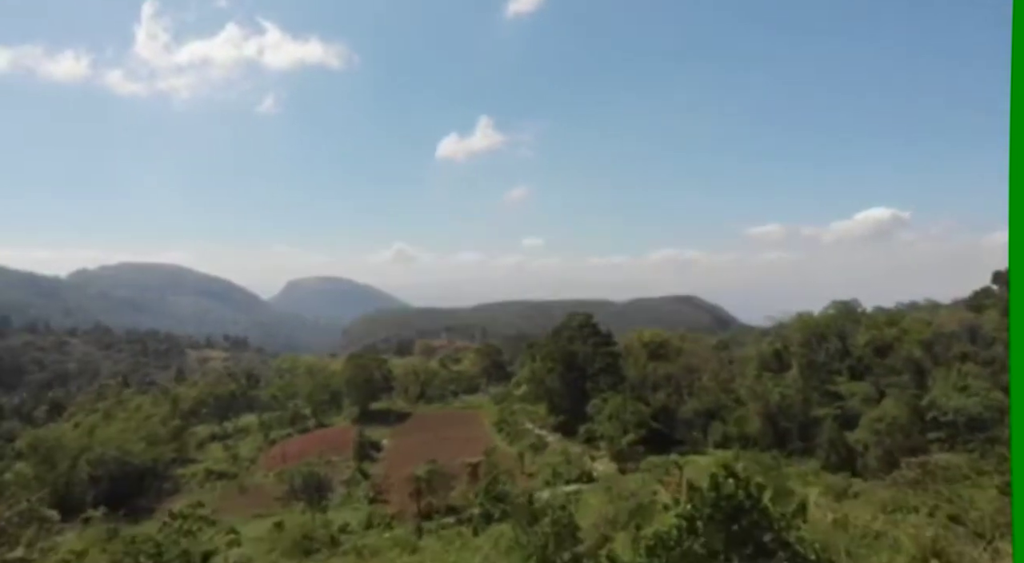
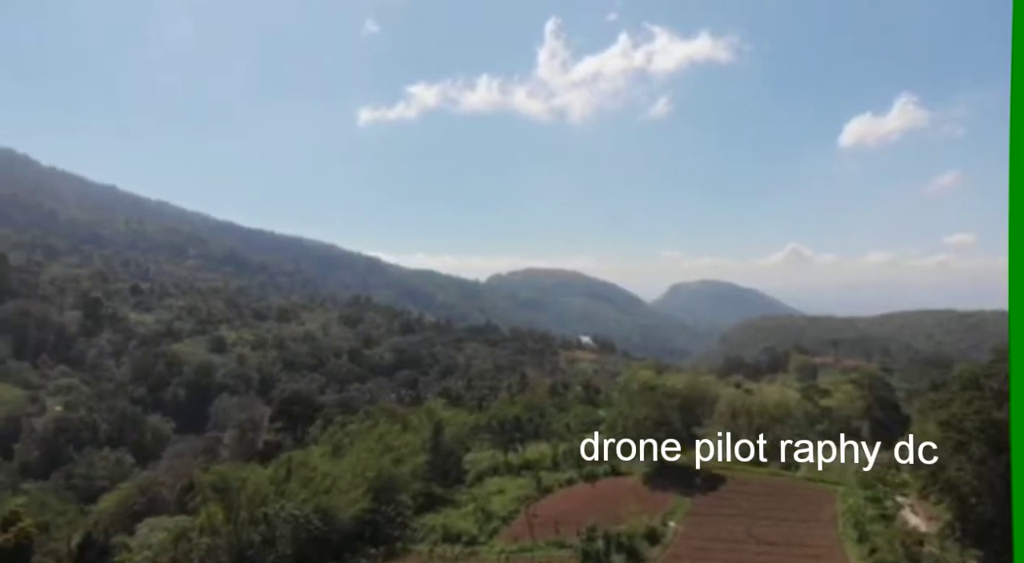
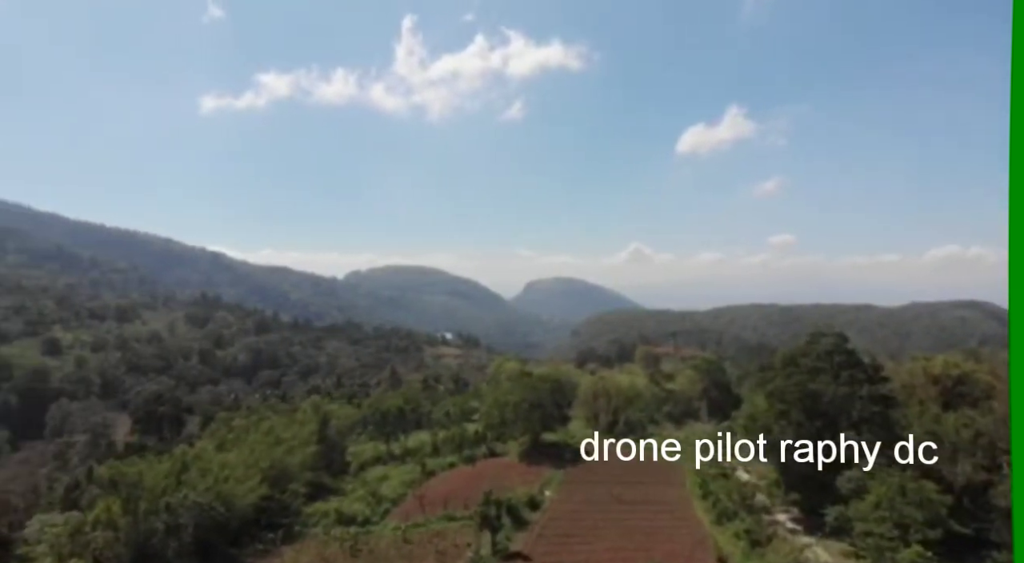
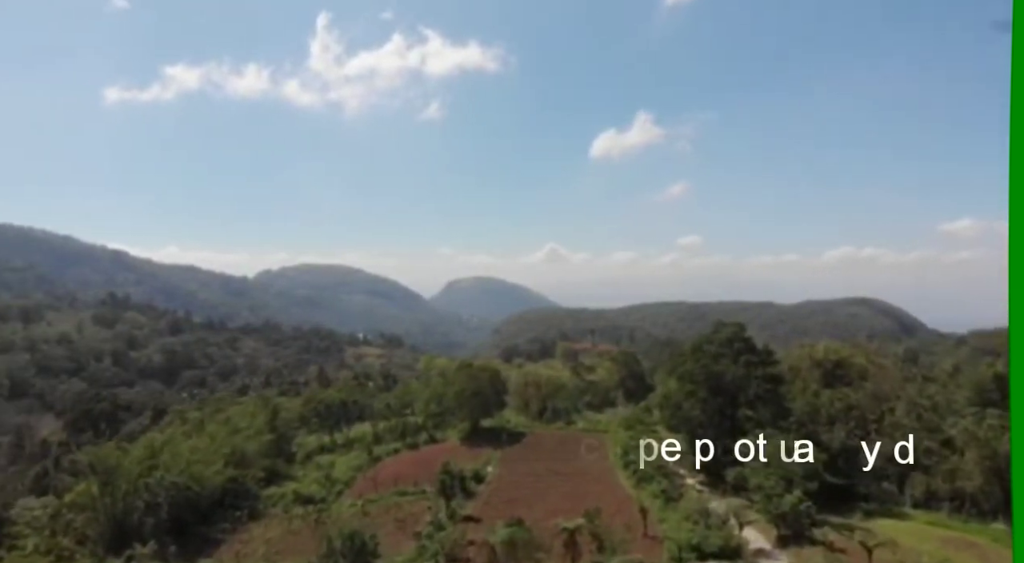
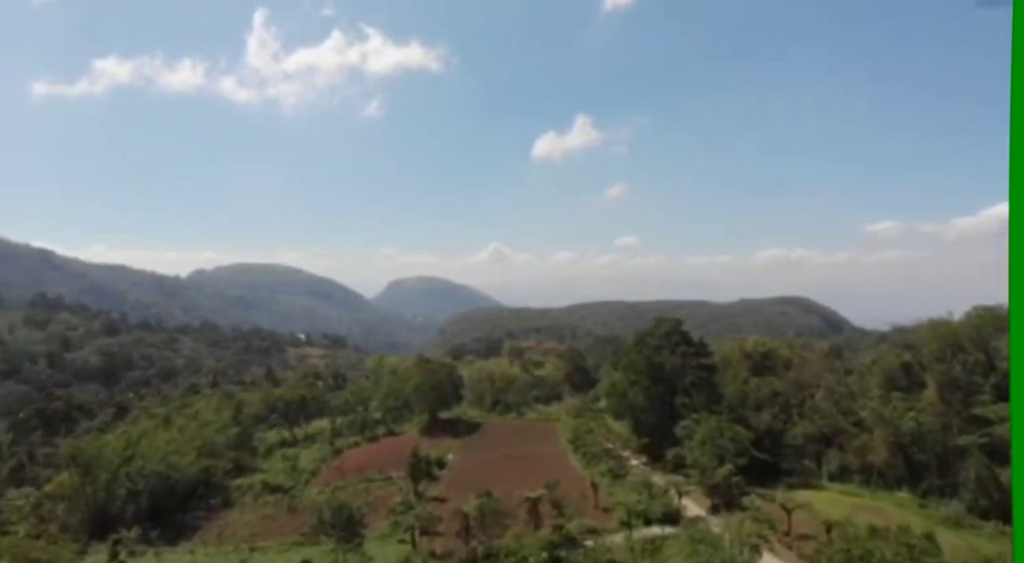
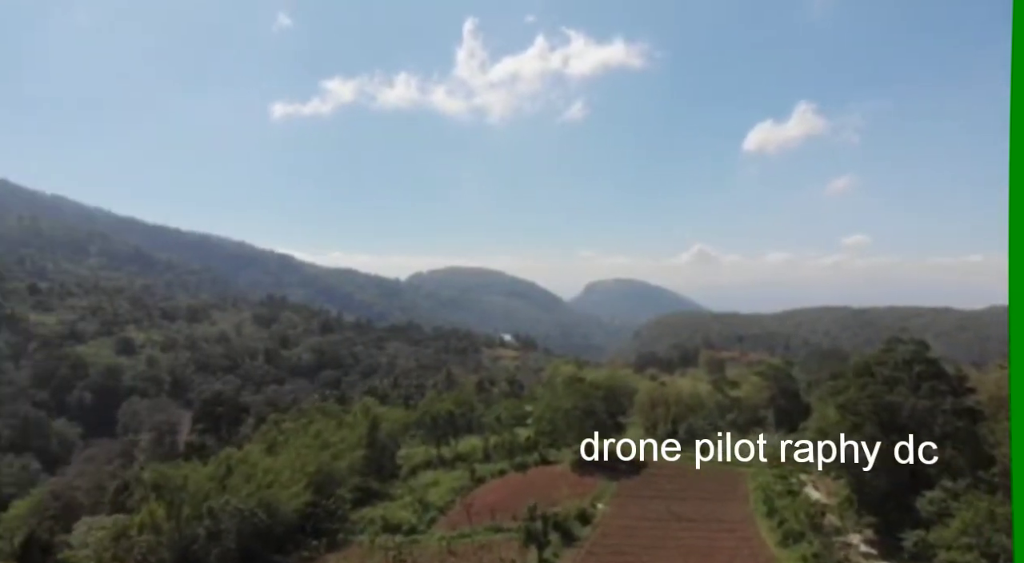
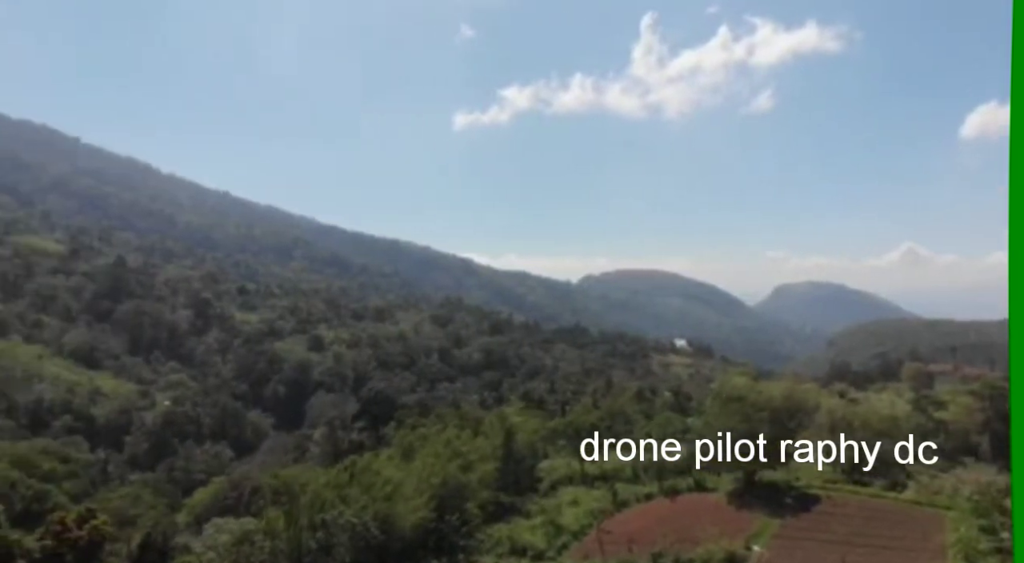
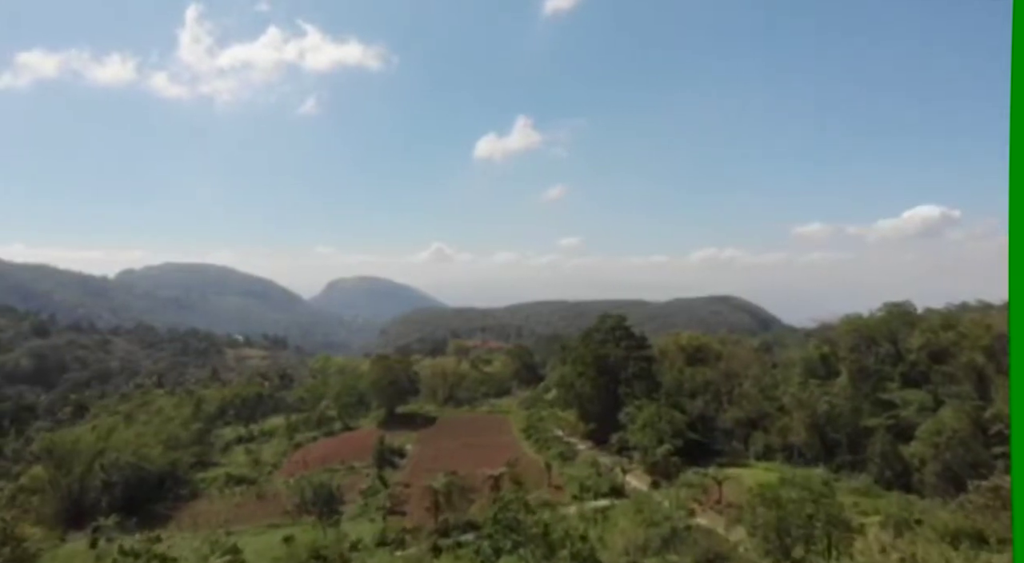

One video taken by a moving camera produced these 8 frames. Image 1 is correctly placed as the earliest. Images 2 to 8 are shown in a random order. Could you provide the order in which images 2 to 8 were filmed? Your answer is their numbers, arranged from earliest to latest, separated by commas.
8, 5, 4, 3, 6, 2, 7
